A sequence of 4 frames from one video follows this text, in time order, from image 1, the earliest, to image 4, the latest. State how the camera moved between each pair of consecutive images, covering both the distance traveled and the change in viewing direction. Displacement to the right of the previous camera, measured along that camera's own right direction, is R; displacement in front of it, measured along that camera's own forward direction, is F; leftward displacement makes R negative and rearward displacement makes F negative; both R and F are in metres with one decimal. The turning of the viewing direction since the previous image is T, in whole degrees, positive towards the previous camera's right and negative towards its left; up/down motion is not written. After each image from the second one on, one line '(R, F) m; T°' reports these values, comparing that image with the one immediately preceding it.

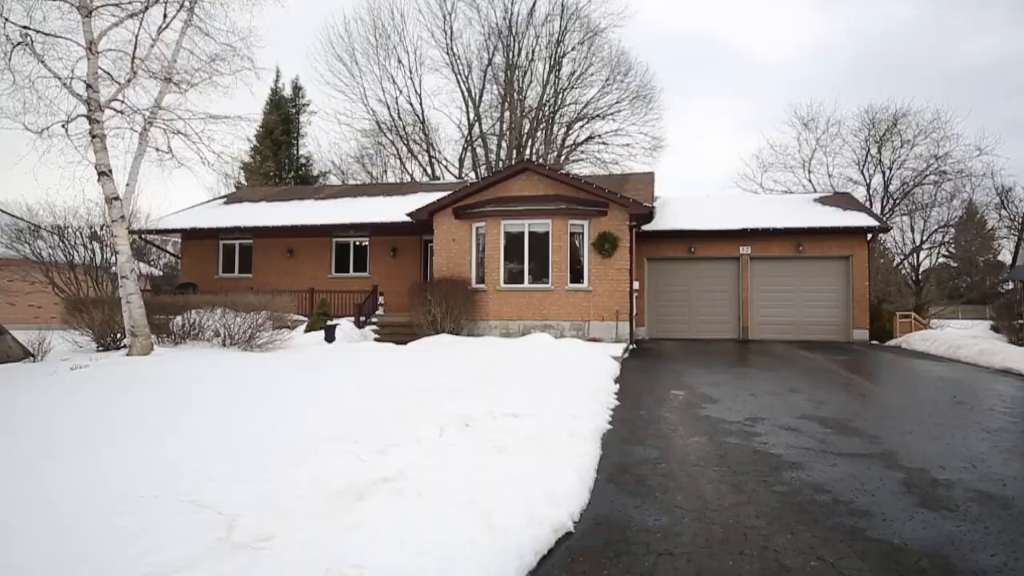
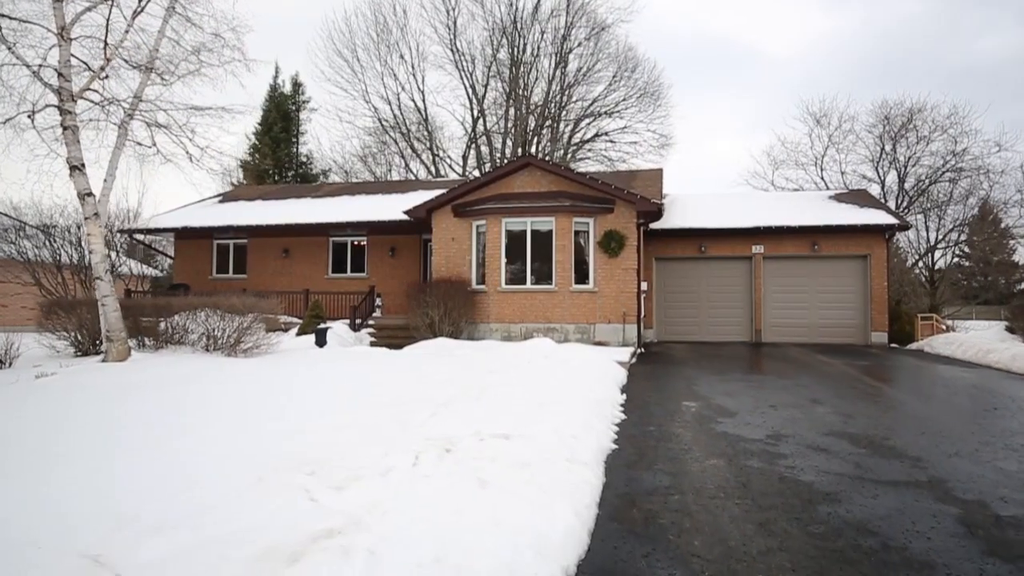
(+0.1, +0.6) m; -1°
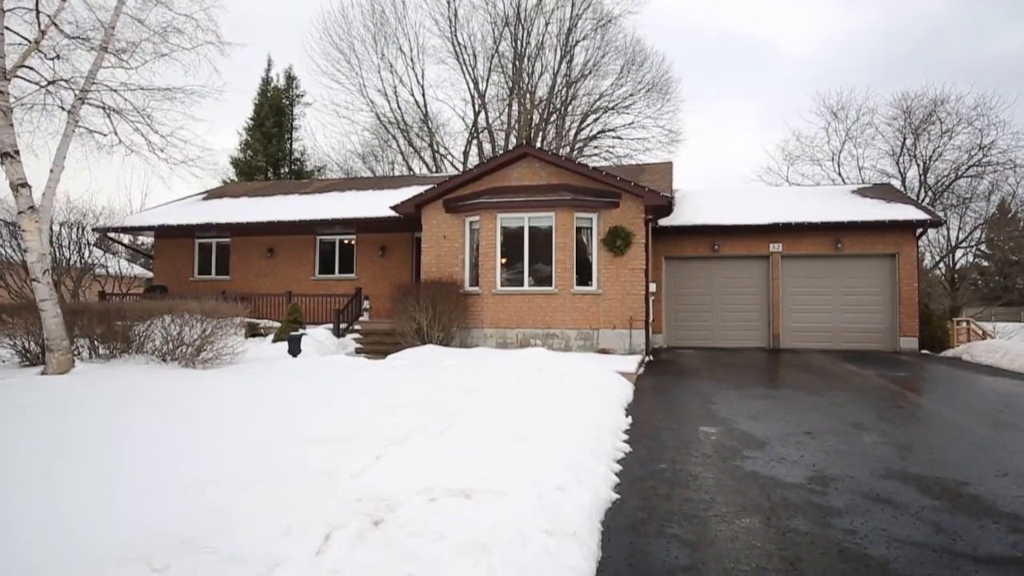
(+0.3, +1.2) m; -1°
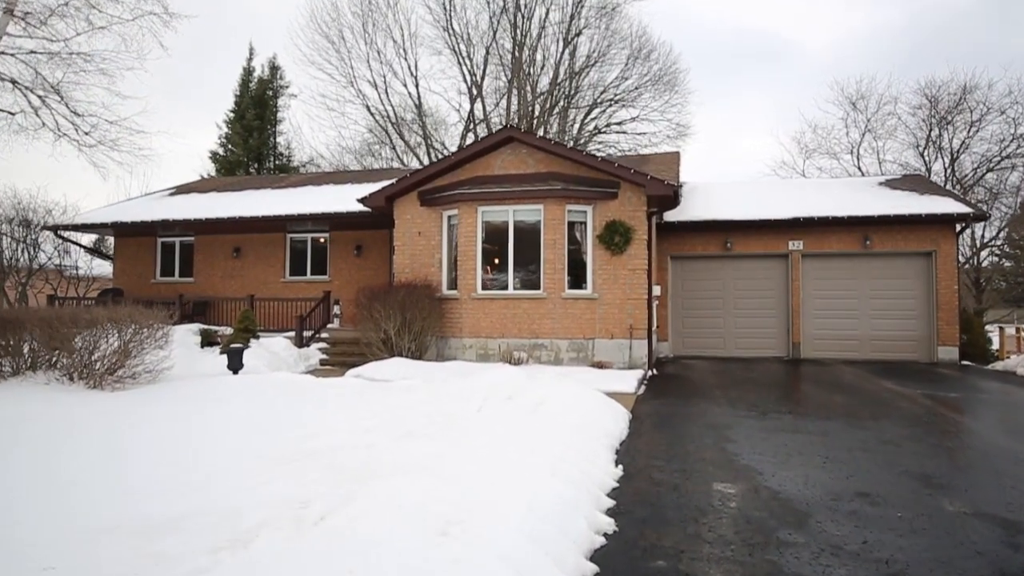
(+0.5, +1.6) m; -1°
